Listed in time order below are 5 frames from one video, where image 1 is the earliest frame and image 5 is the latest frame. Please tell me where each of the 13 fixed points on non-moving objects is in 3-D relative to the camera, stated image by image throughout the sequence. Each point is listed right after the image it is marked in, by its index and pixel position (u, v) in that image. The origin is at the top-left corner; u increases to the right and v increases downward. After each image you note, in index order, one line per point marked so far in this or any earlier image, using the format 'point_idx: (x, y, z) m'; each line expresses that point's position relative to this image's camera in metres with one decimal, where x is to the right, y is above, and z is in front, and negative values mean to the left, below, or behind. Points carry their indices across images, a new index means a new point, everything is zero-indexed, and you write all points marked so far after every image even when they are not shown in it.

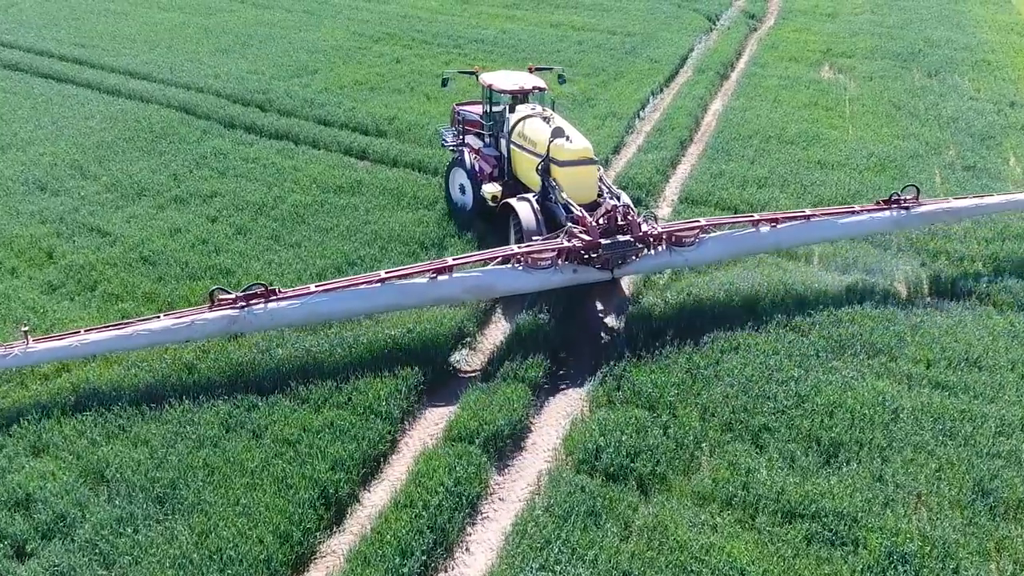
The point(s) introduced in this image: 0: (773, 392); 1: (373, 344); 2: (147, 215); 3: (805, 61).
0: (+2.4, -1.0, +7.6) m
1: (-1.4, -0.5, +8.1) m
2: (-4.7, +0.9, +10.5) m
3: (+6.4, +5.0, +18.1) m
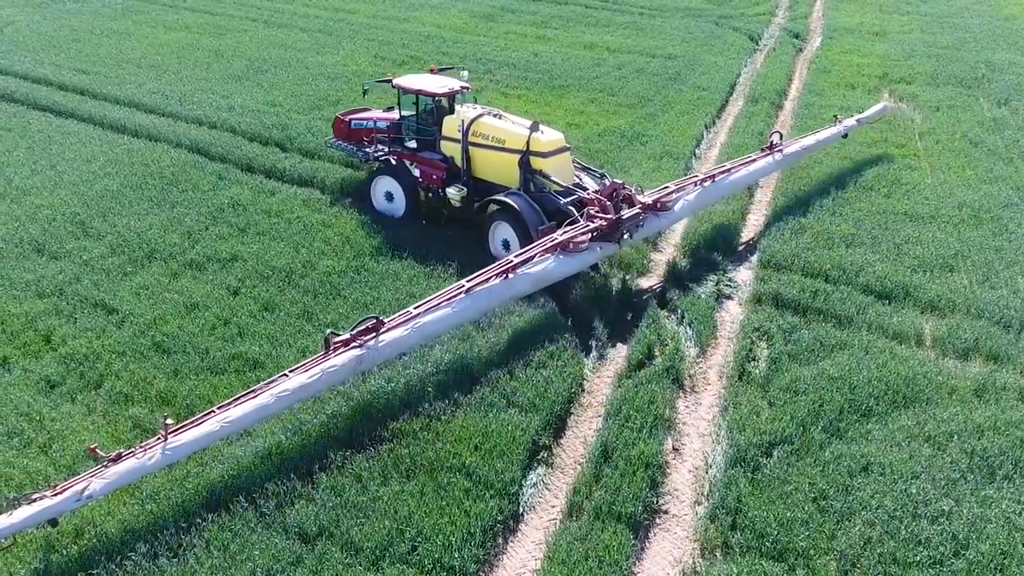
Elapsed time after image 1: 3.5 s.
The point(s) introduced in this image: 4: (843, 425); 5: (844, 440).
0: (+3.1, -1.9, +6.3) m
1: (-0.6, -1.4, +6.8) m
2: (-3.9, 0.0, +9.2) m
3: (+7.2, +4.1, +16.8) m
4: (+3.0, -1.2, +7.4) m
5: (+2.9, -1.3, +7.2) m
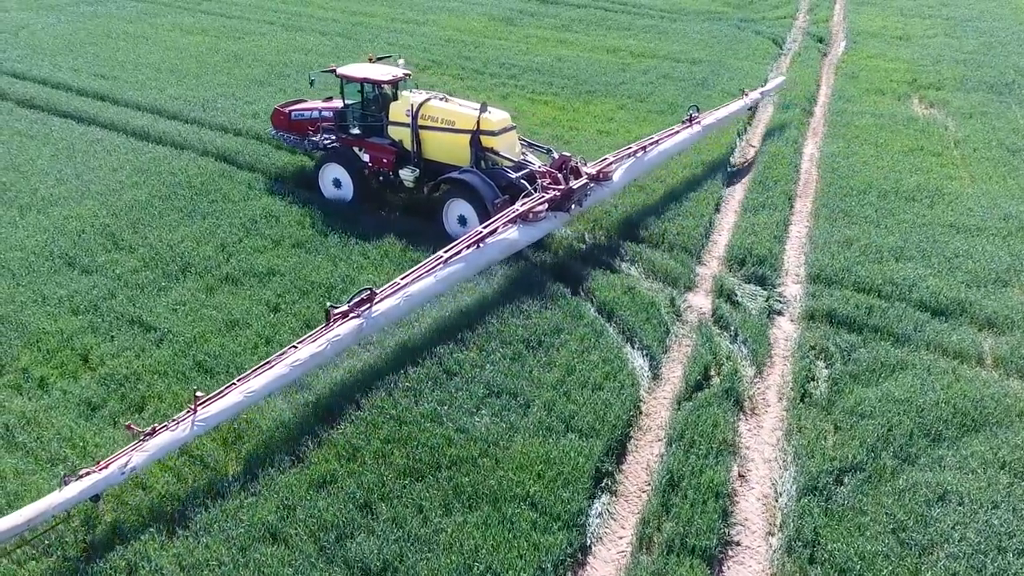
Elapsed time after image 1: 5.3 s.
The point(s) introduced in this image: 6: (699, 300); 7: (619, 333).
0: (+3.7, -2.1, +6.0) m
1: (-0.1, -1.6, +6.5) m
2: (-3.4, -0.1, +8.9) m
3: (+7.7, +3.9, +16.5) m
4: (+3.5, -1.4, +7.1) m
5: (+3.4, -1.5, +7.0) m
6: (+2.2, -0.1, +9.6) m
7: (+1.2, -0.5, +8.8) m
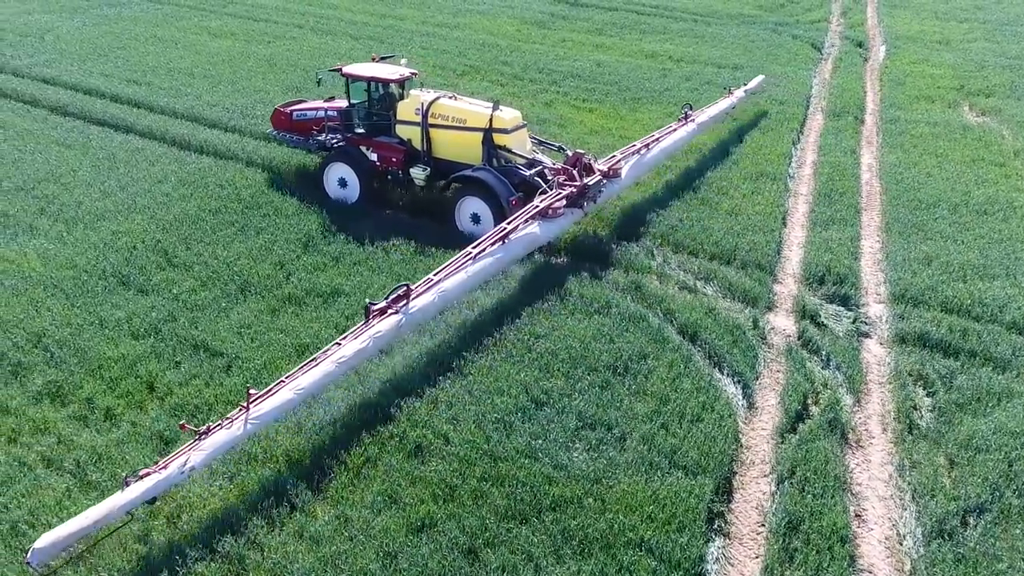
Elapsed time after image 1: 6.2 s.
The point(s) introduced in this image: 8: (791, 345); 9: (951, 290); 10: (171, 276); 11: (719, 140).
0: (+4.5, -2.3, +5.6) m
1: (+0.7, -1.9, +6.1) m
2: (-2.6, -0.4, +8.5) m
3: (+8.5, +3.7, +16.2) m
4: (+4.3, -1.6, +6.7) m
5: (+4.3, -1.7, +6.6) m
6: (+3.0, -0.4, +9.2) m
7: (+2.0, -0.7, +8.4) m
8: (+2.9, -0.6, +8.7) m
9: (+5.1, 0.0, +9.5) m
10: (-3.8, +0.1, +9.2) m
11: (+3.4, +2.5, +13.7) m
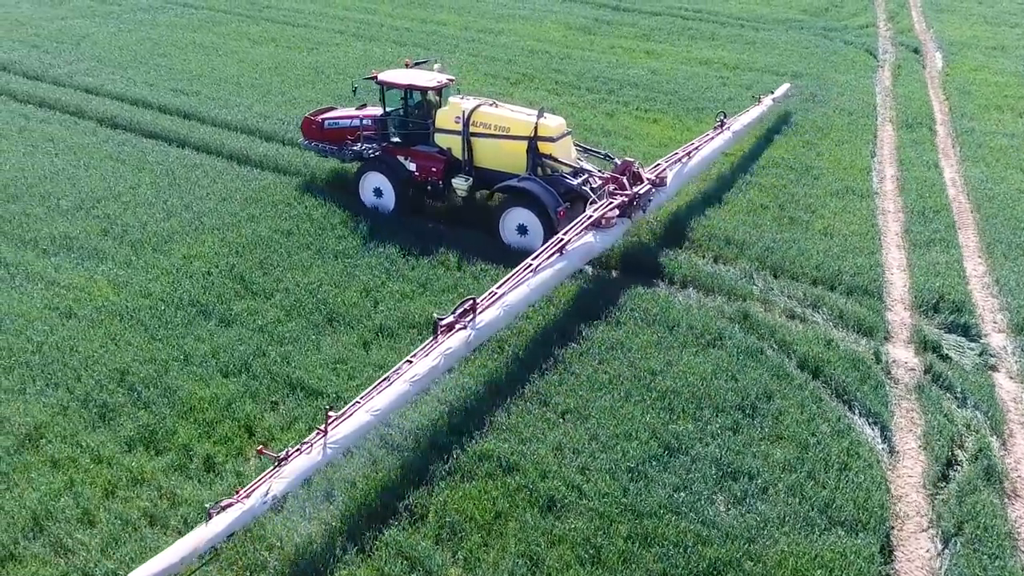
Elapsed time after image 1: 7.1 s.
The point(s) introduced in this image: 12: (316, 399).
0: (+5.6, -2.6, +5.1) m
1: (+1.8, -2.2, +5.6) m
2: (-1.5, -0.7, +8.0) m
3: (+9.5, +3.4, +15.7) m
4: (+5.4, -2.0, +6.2) m
5: (+5.4, -2.1, +6.1) m
6: (+4.1, -0.7, +8.6) m
7: (+3.1, -1.0, +7.9) m
8: (+4.0, -0.9, +8.1) m
9: (+6.2, -0.3, +9.0) m
10: (-2.7, -0.2, +8.7) m
11: (+4.5, +2.2, +13.2) m
12: (-1.8, -1.0, +7.4) m
